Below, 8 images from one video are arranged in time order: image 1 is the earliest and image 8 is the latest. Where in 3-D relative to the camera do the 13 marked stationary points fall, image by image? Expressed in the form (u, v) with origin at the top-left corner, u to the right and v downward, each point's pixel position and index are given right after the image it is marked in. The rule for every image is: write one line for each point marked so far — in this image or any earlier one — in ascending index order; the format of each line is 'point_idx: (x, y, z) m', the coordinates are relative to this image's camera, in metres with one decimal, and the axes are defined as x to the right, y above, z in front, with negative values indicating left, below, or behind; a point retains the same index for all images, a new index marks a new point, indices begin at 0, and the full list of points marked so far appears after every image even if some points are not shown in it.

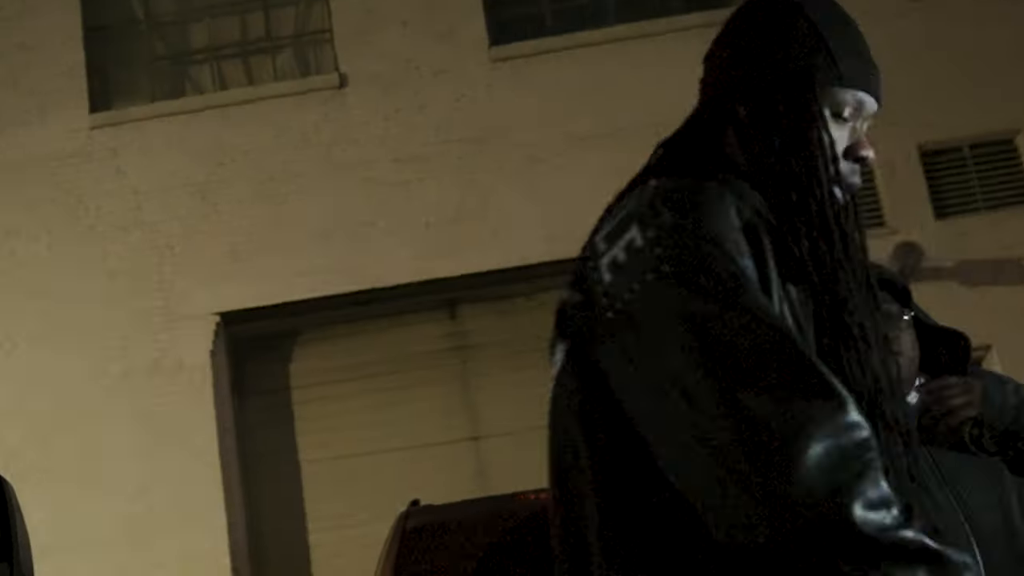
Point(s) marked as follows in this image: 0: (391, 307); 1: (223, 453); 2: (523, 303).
0: (-0.8, -0.1, +8.1) m
1: (-1.7, -1.0, +7.7) m
2: (+0.1, -0.1, +8.2) m
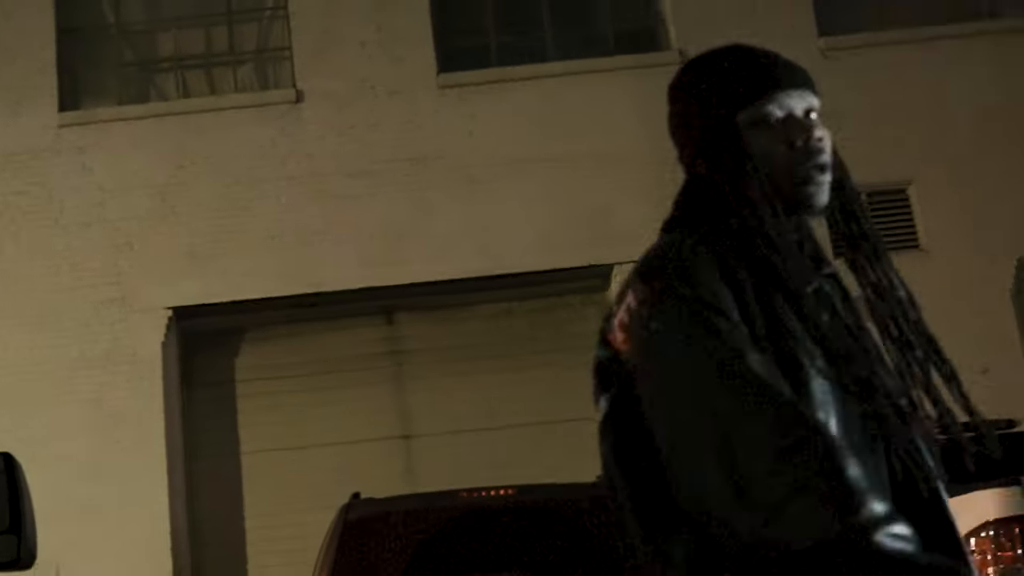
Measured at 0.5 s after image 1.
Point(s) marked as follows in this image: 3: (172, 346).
0: (-1.2, -0.2, +8.7) m
1: (-2.2, -1.0, +8.2) m
2: (-0.4, -0.2, +8.8) m
3: (-2.2, -0.4, +8.4) m
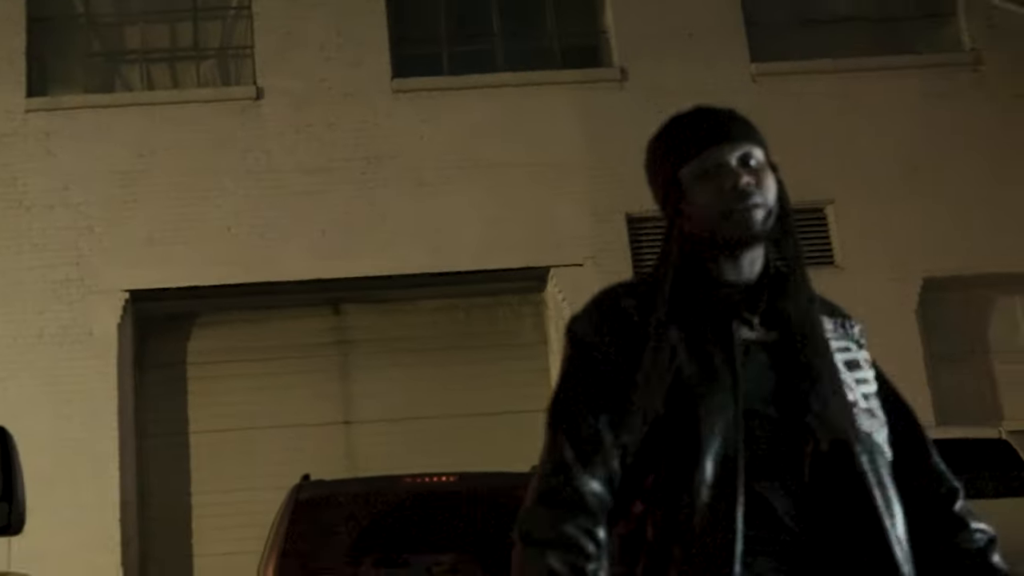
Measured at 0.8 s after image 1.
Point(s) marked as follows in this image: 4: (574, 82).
0: (-1.6, -0.1, +9.1) m
1: (-2.6, -0.9, +8.5) m
2: (-0.8, -0.1, +9.2) m
3: (-2.6, -0.3, +8.8) m
4: (+0.4, +1.5, +9.3) m
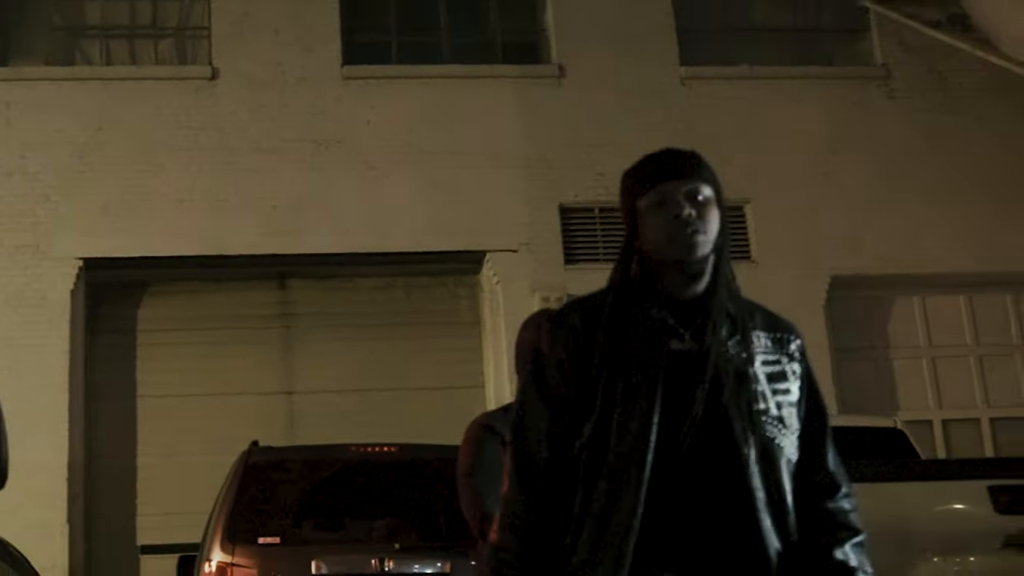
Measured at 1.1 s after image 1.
0: (-2.1, +0.1, +9.5) m
1: (-3.0, -0.6, +8.9) m
2: (-1.3, 0.0, +9.7) m
3: (-3.1, 0.0, +9.1) m
4: (0.0, +1.6, +9.8) m
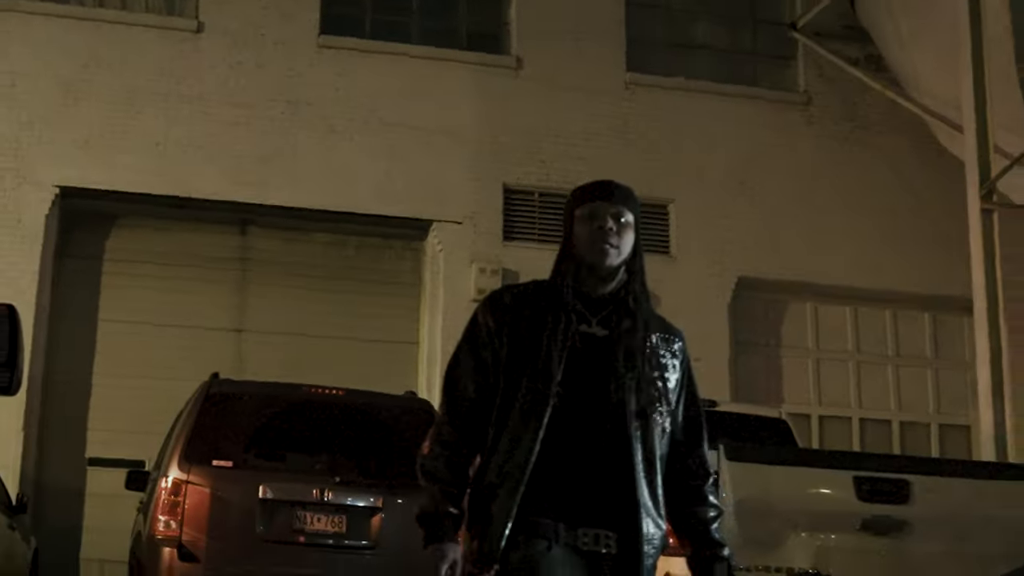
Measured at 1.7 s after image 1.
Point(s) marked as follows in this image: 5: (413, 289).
0: (-2.5, +0.6, +10.2) m
1: (-3.5, -0.1, +9.5) m
2: (-1.7, +0.4, +10.5) m
3: (-3.5, +0.5, +9.7) m
4: (-0.3, +1.9, +10.7) m
5: (-0.8, 0.0, +10.7) m
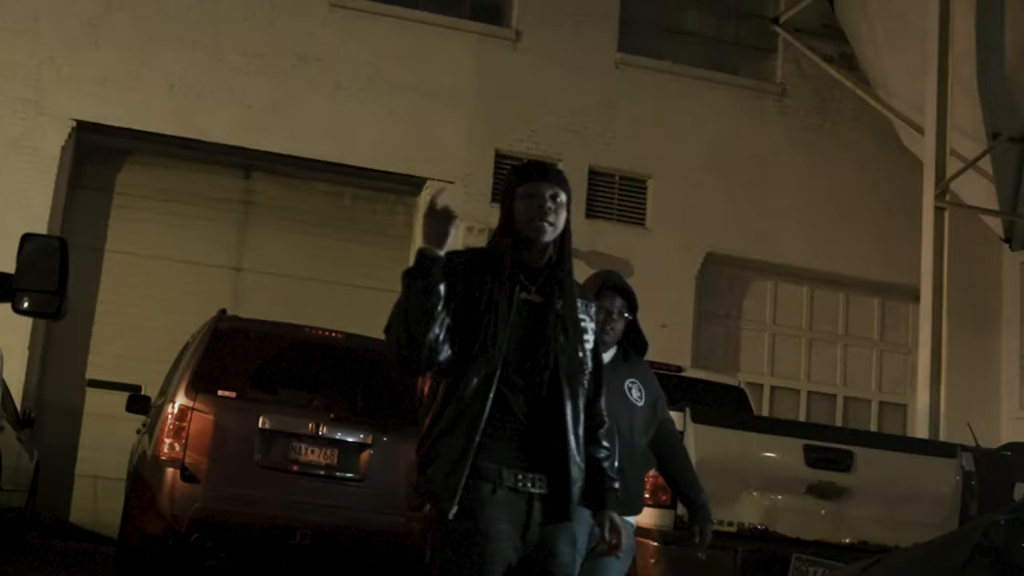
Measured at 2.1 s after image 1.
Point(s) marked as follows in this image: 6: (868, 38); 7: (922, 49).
0: (-2.6, +1.1, +10.7) m
1: (-3.6, +0.5, +10.1) m
2: (-1.8, +0.9, +11.1) m
3: (-3.5, +1.1, +10.2) m
4: (-0.3, +2.2, +11.3) m
5: (-1.0, +0.4, +11.3) m
6: (+3.2, +2.2, +11.5) m
7: (+3.5, +2.0, +10.9) m
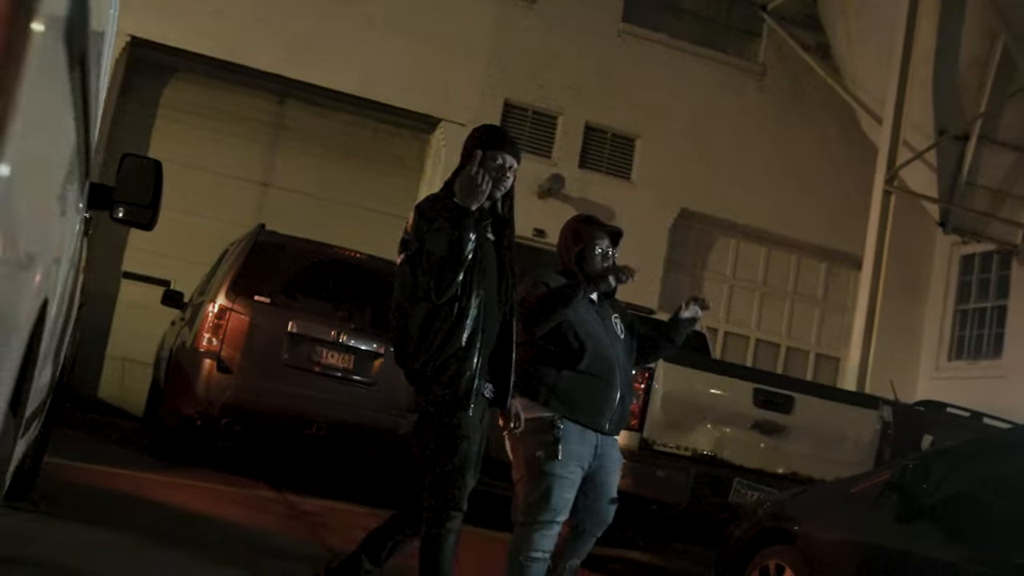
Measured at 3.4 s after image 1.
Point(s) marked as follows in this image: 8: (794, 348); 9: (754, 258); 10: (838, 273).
0: (-2.5, +1.9, +11.9) m
1: (-3.5, +1.3, +11.2) m
2: (-1.8, +1.7, +12.3) m
3: (-3.4, +2.0, +11.3) m
4: (-0.1, +2.9, +12.5) m
5: (-1.0, +1.1, +12.6) m
6: (+3.3, +2.6, +12.9) m
7: (+3.6, +2.3, +12.3) m
8: (+2.9, -0.6, +13.4) m
9: (+2.5, +0.3, +13.3) m
10: (+3.5, +0.2, +13.6) m
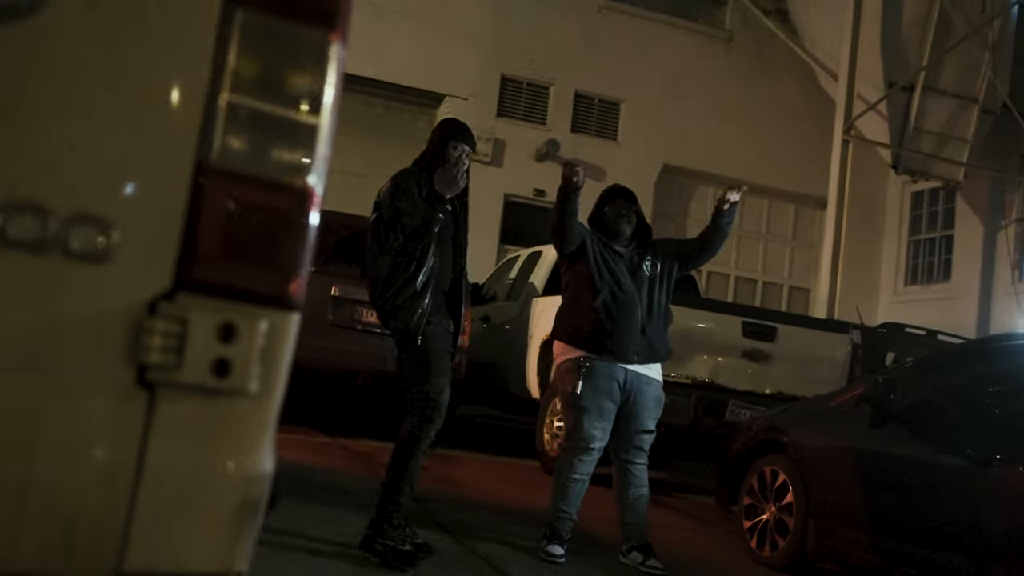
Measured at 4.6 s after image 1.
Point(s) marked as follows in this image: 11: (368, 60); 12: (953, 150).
0: (-2.5, +2.2, +13.2) m
1: (-3.4, +1.6, +12.5) m
2: (-1.8, +2.1, +13.6) m
3: (-3.4, +2.2, +12.6) m
4: (-0.2, +3.3, +13.8) m
5: (-1.0, +1.6, +14.0) m
6: (+3.2, +3.3, +14.4) m
7: (+3.5, +2.9, +13.8) m
8: (+3.0, +0.1, +15.0) m
9: (+2.5, +1.0, +14.8) m
10: (+3.5, +0.9, +15.2) m
11: (-1.5, +2.3, +13.3) m
12: (+4.6, +1.4, +13.3) m
